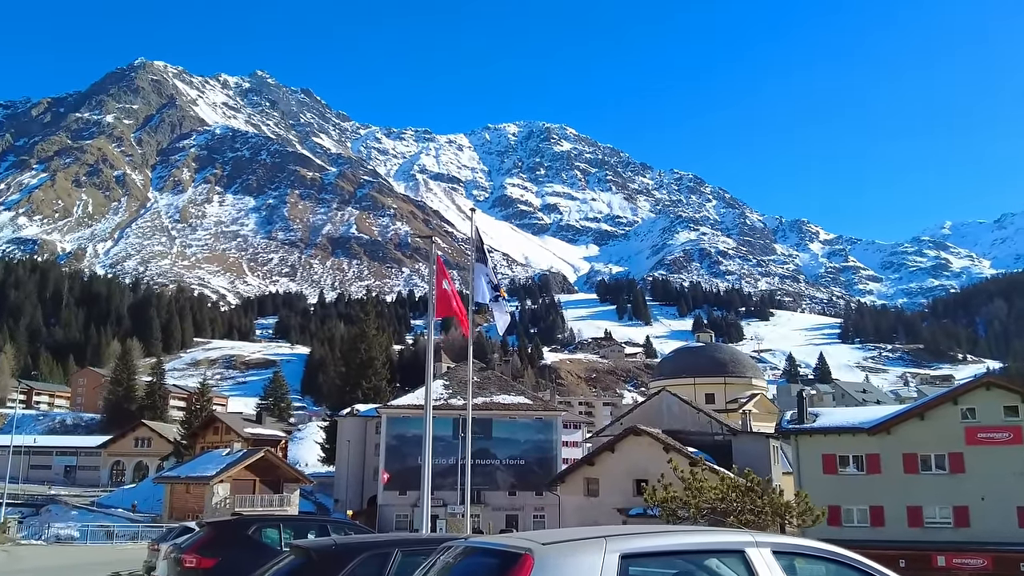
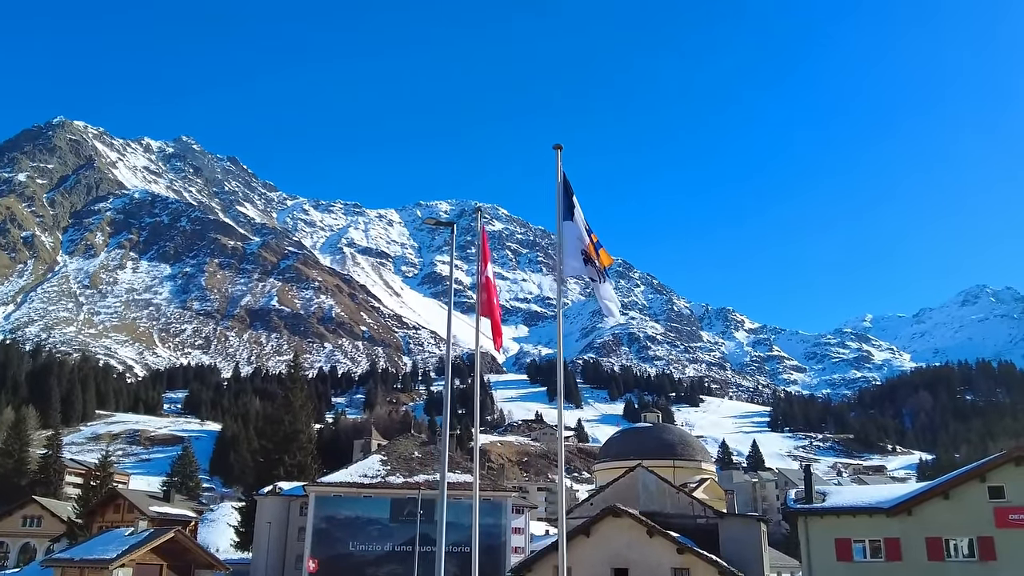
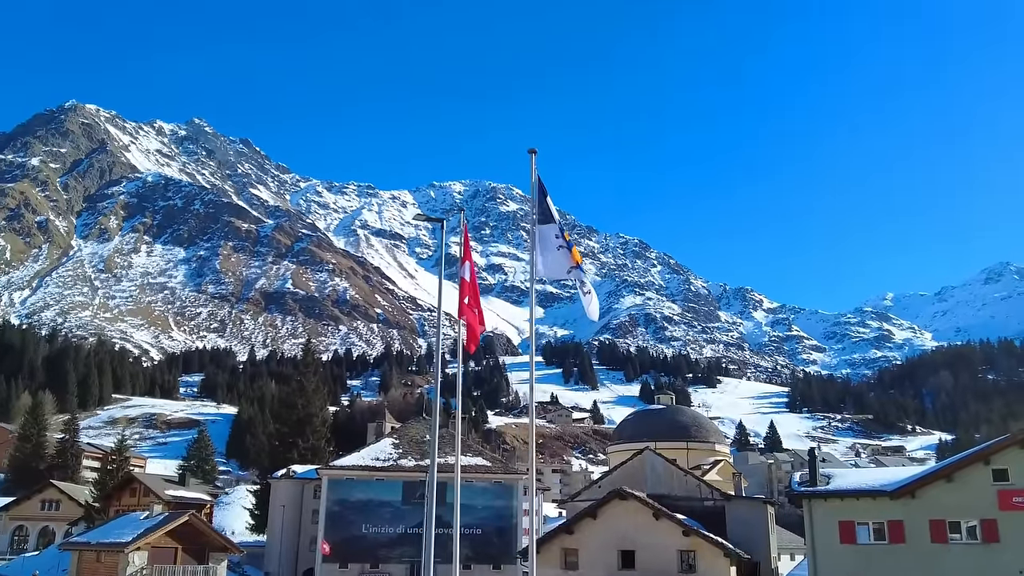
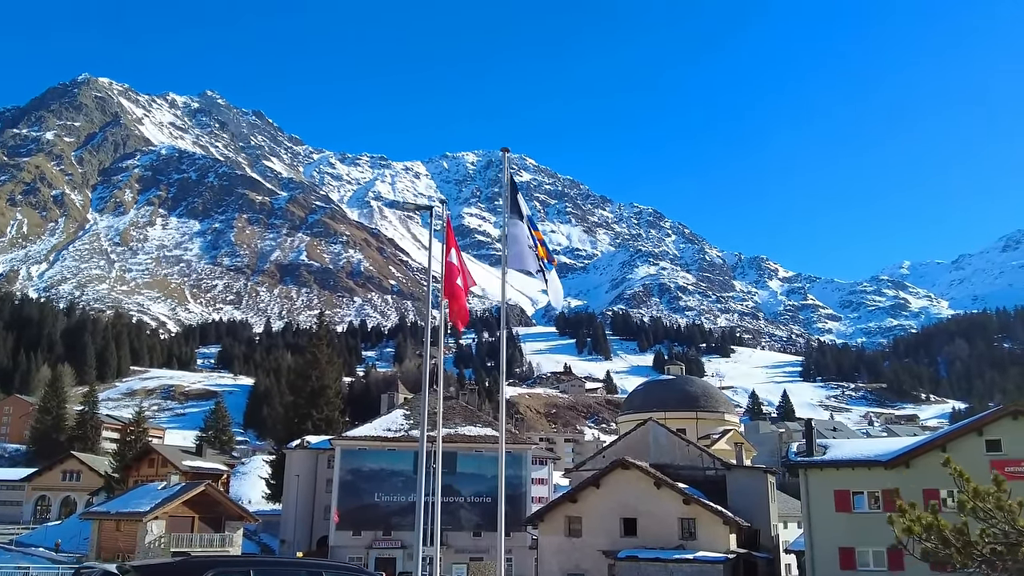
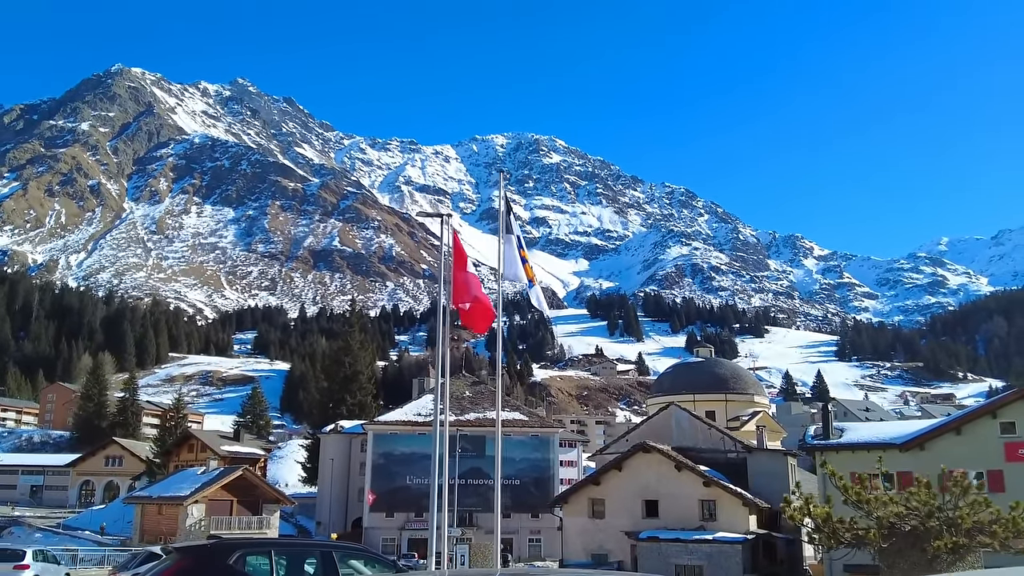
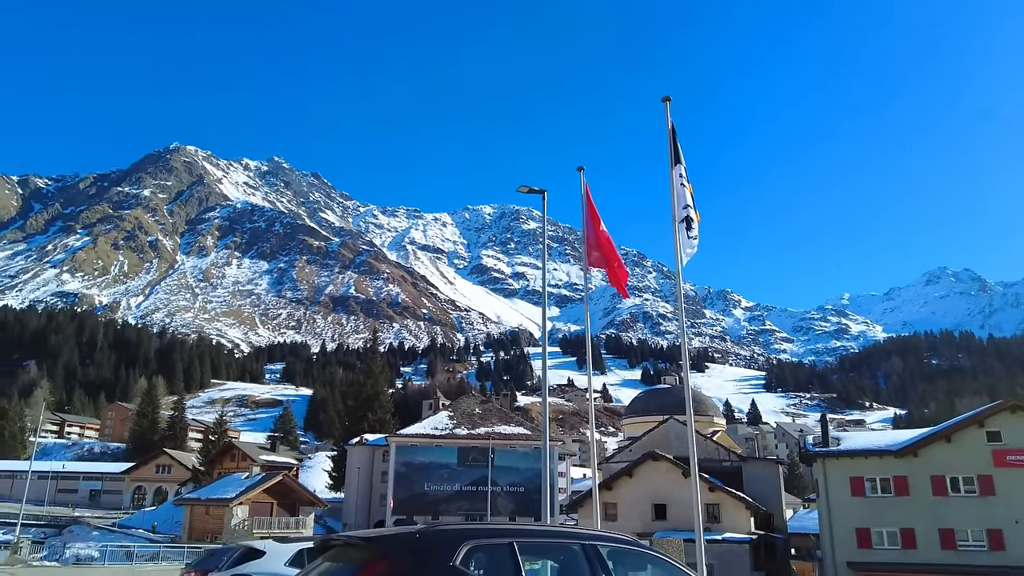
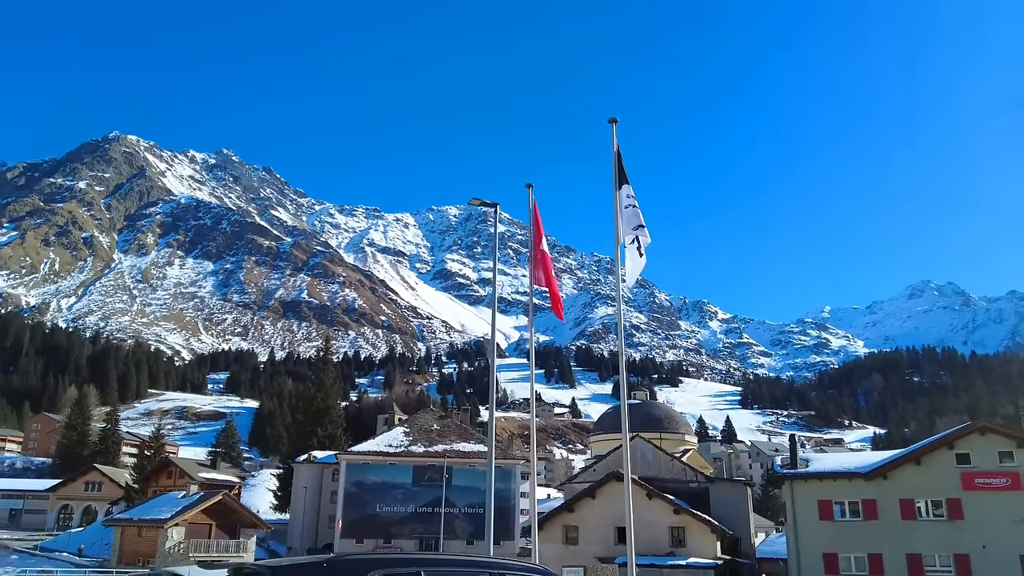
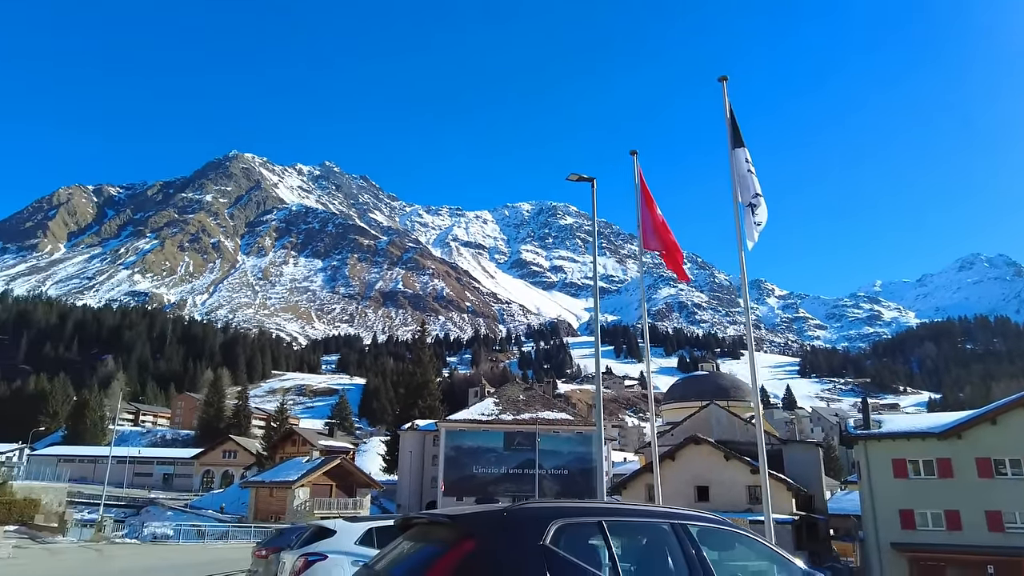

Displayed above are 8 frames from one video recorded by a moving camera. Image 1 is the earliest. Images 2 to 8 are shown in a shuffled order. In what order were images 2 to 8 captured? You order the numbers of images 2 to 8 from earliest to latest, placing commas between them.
5, 4, 3, 2, 7, 6, 8
